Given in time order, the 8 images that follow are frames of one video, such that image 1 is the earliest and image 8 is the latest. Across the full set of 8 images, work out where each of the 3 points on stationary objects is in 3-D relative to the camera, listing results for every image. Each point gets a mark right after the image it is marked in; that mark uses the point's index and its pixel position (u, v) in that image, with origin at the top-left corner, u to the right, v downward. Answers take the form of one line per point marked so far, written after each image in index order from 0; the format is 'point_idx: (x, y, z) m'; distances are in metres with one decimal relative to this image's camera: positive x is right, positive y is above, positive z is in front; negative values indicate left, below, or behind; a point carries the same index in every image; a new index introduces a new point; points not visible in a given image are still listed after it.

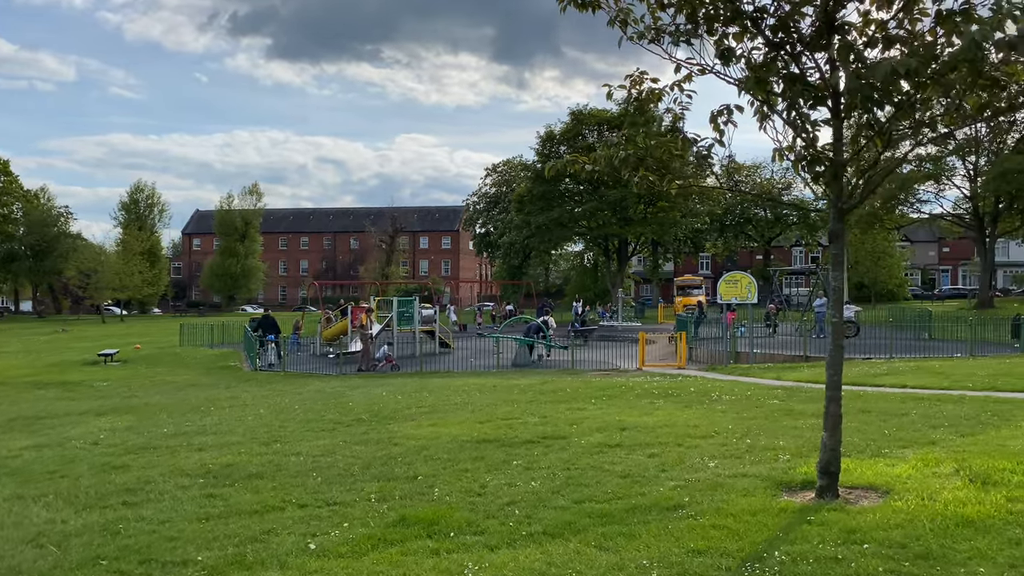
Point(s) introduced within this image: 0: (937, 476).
0: (+3.6, -1.6, +7.1) m
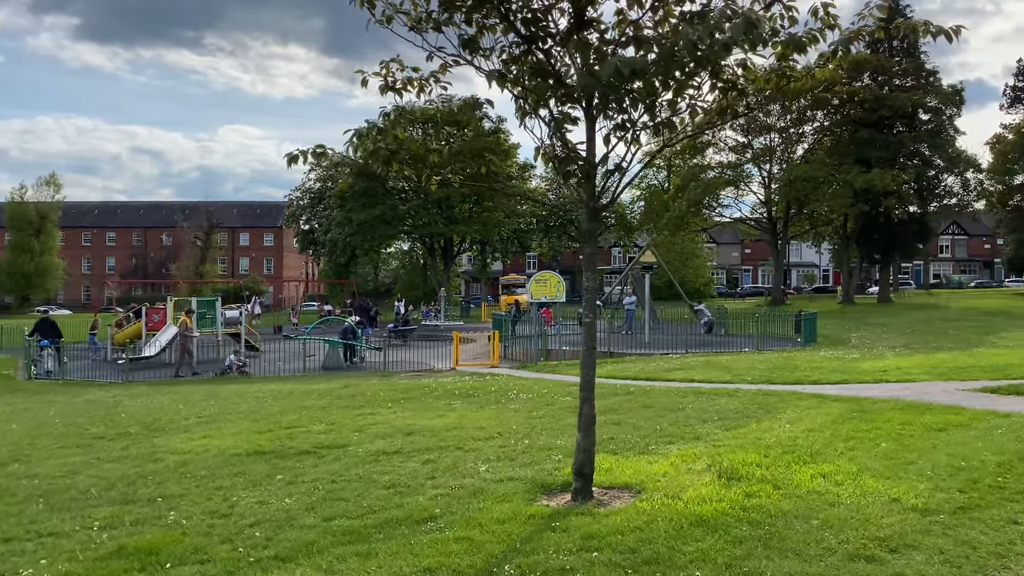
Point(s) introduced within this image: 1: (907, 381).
0: (+1.5, -1.6, +7.2) m
1: (+6.5, -1.5, +13.7) m
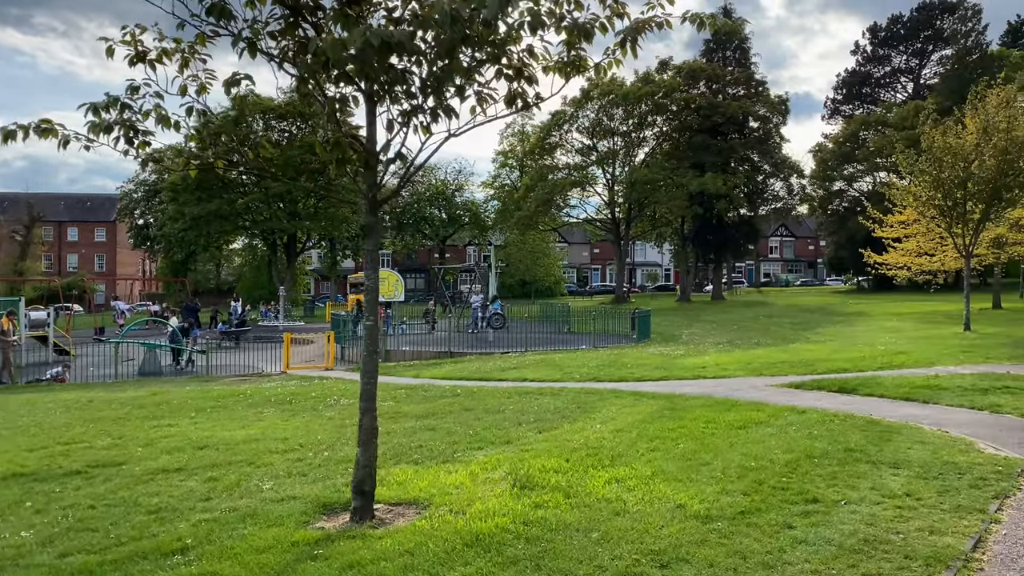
0: (-0.2, -1.6, +6.8) m
1: (+3.5, -1.5, +14.0) m
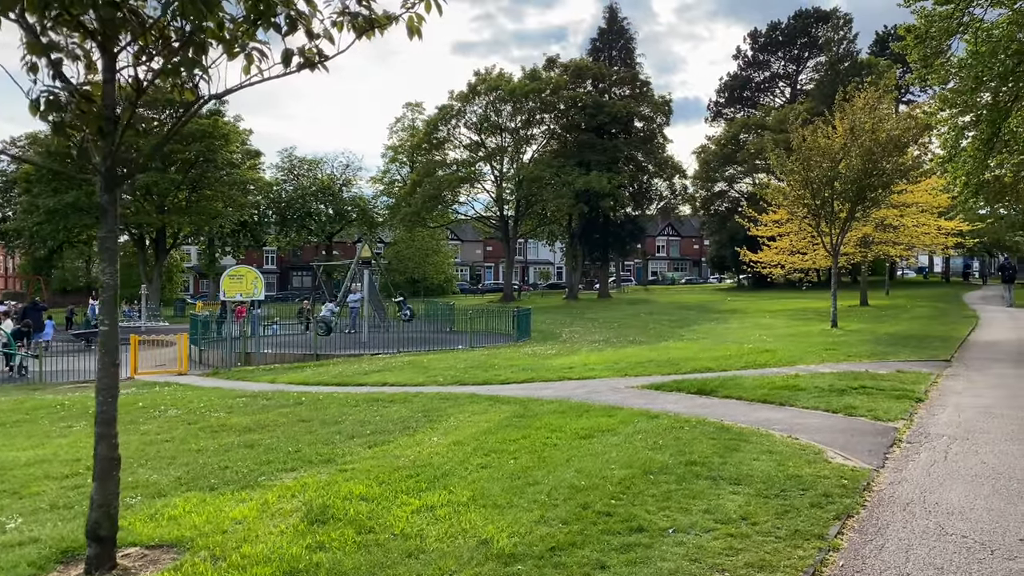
0: (-1.6, -1.6, +5.8) m
1: (+1.2, -1.5, +13.4) m
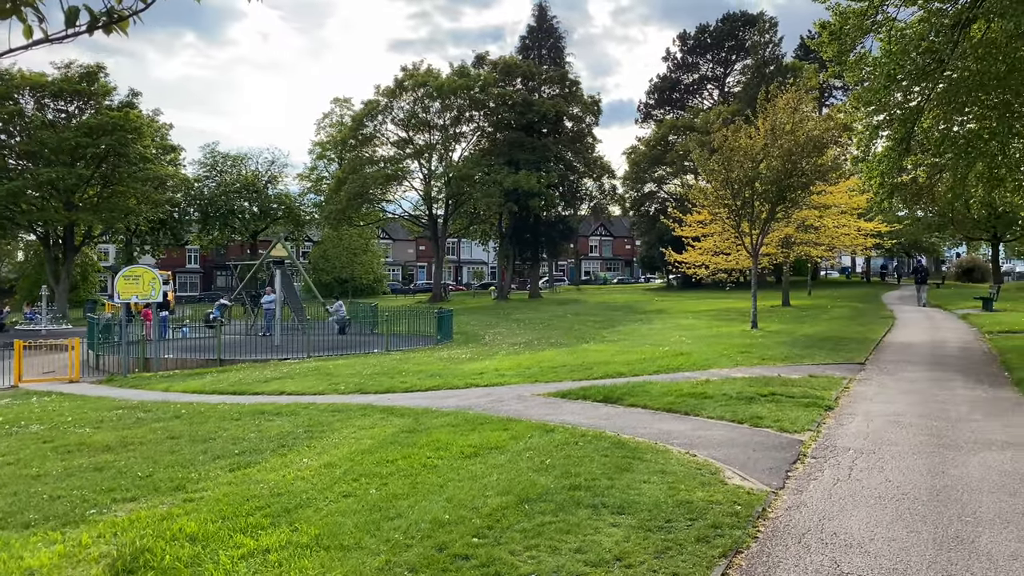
0: (-2.5, -1.6, +4.9) m
1: (-0.3, -1.5, +12.7) m
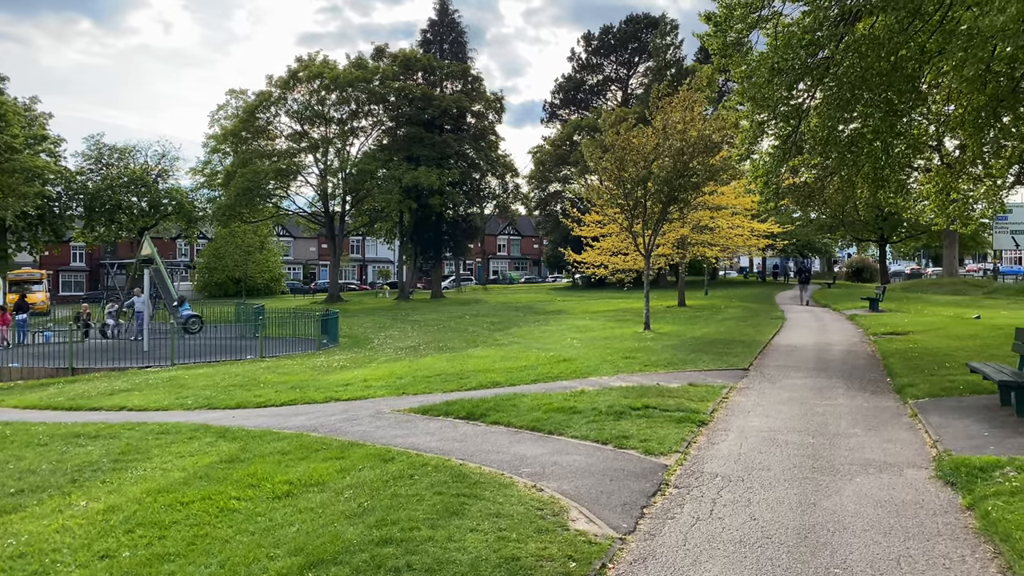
0: (-3.6, -1.7, +3.5) m
1: (-2.2, -1.6, +11.6) m
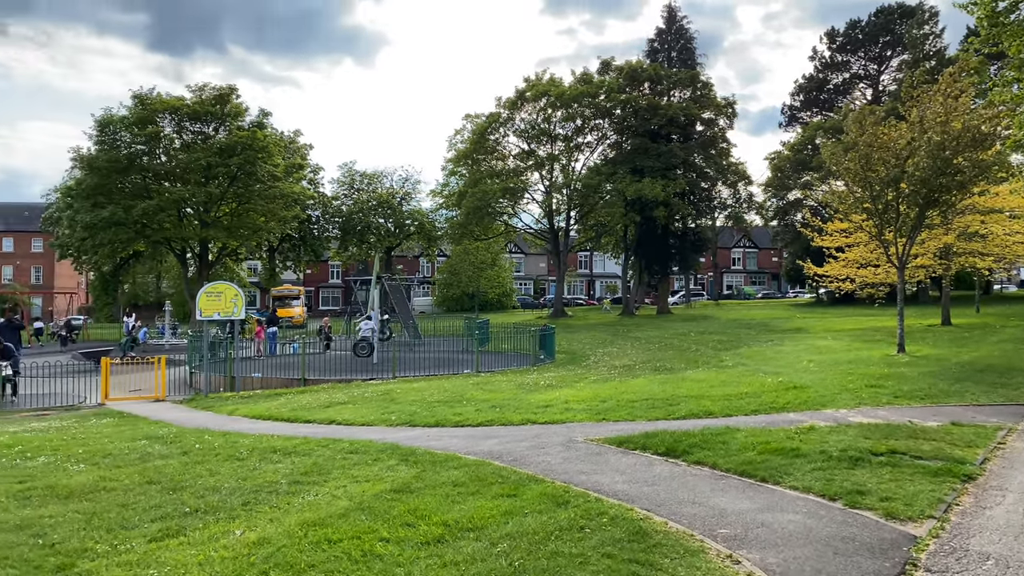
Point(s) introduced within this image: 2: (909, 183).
0: (-3.0, -1.7, +3.4) m
1: (+0.5, -1.8, +10.7) m
2: (+9.3, +2.5, +19.6) m
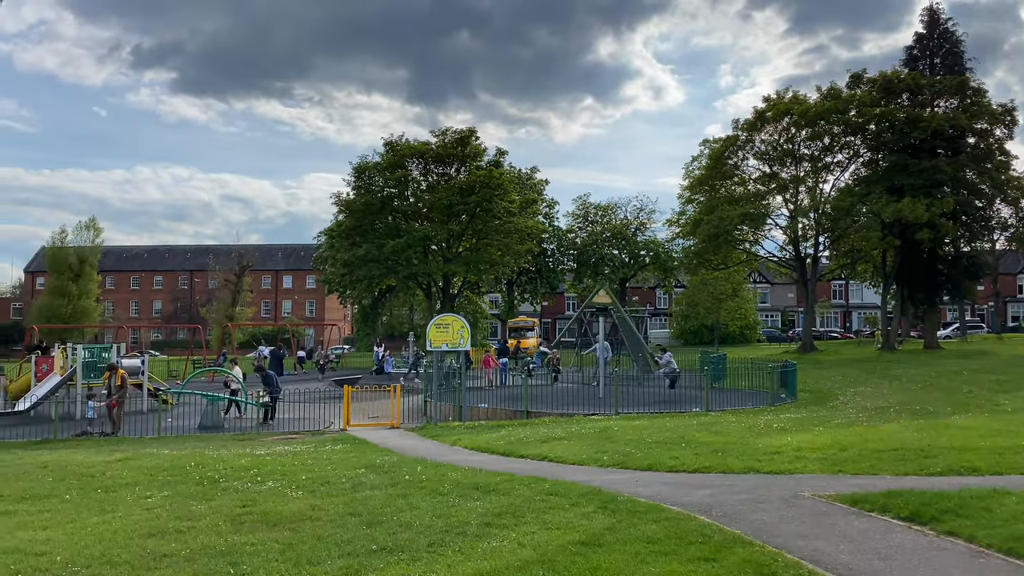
0: (-2.5, -1.9, +3.6) m
1: (+3.0, -2.1, +9.6) m
2: (+13.9, +1.9, +15.7) m
